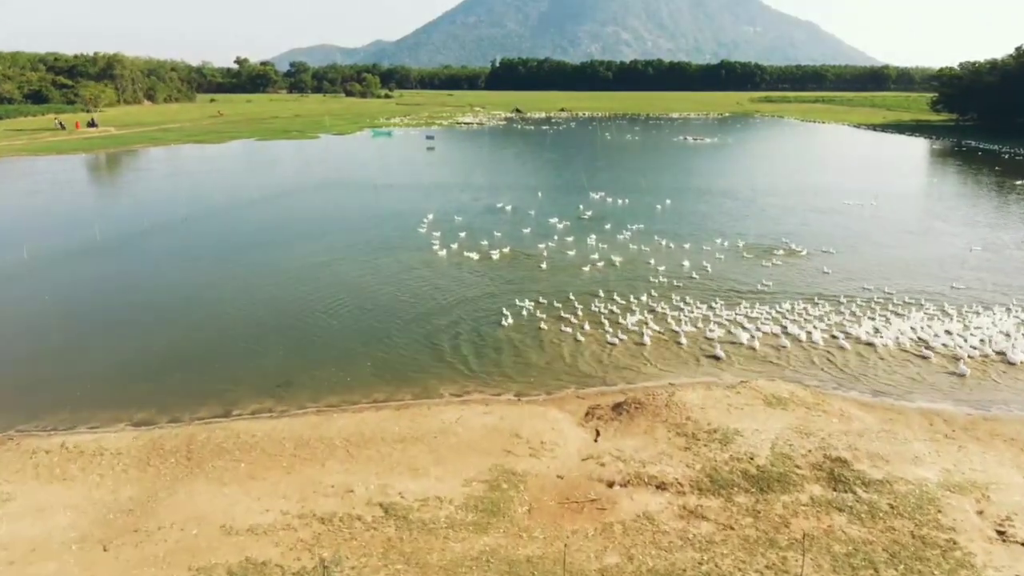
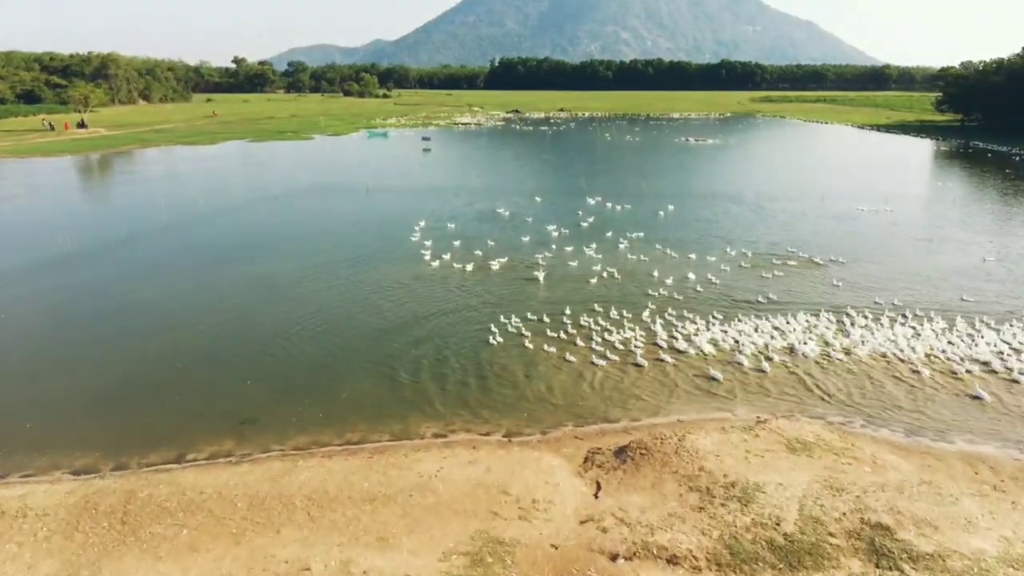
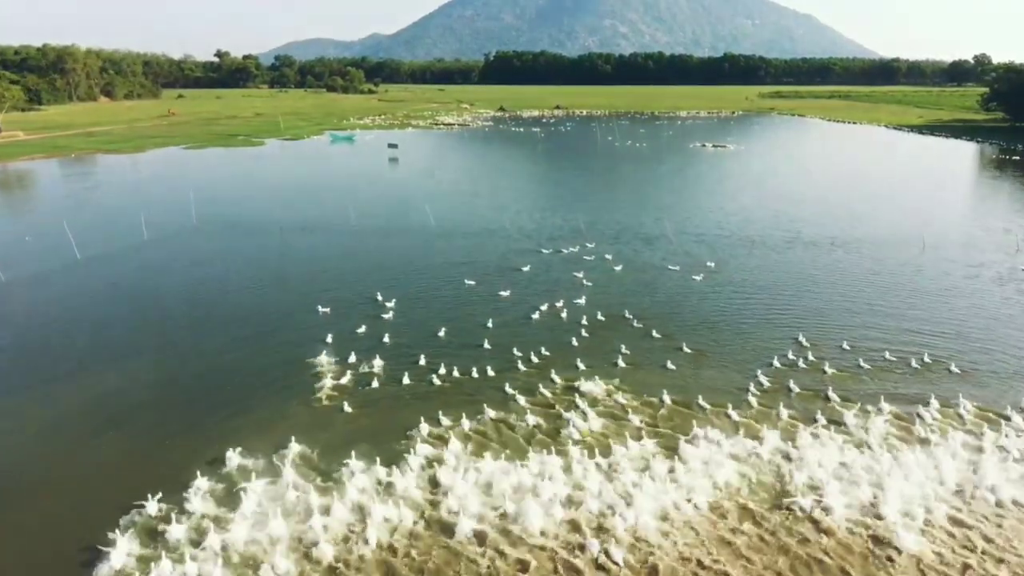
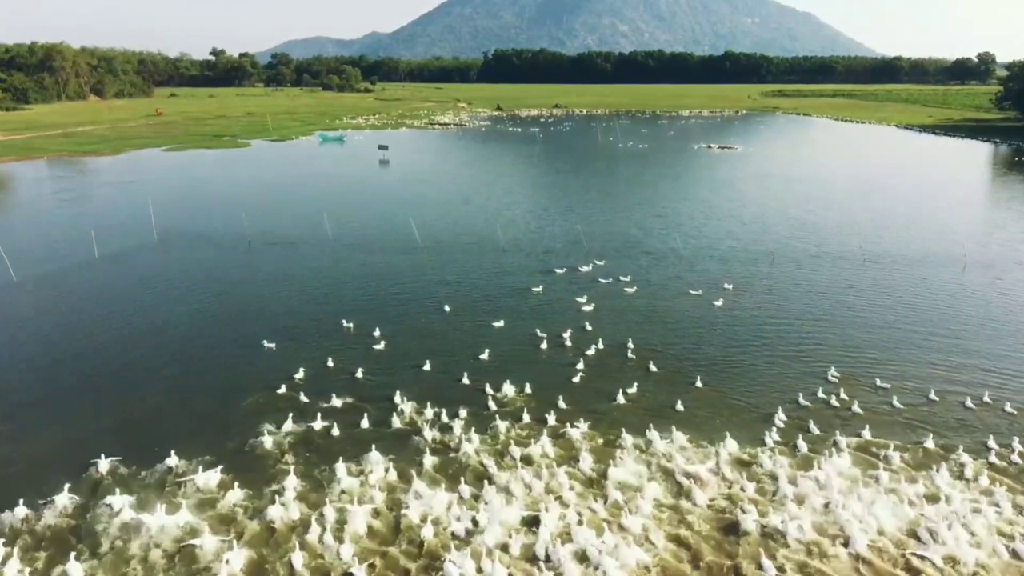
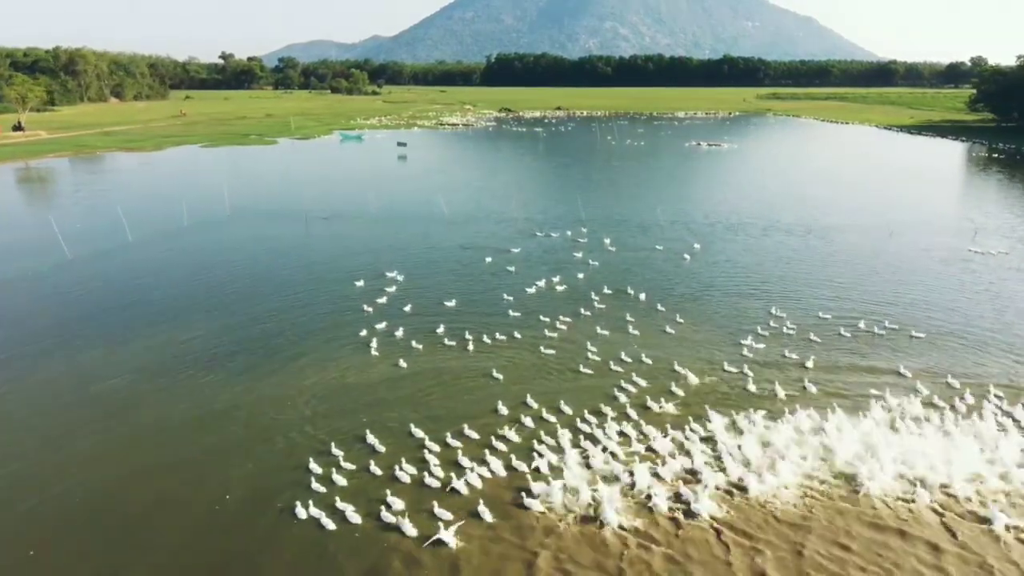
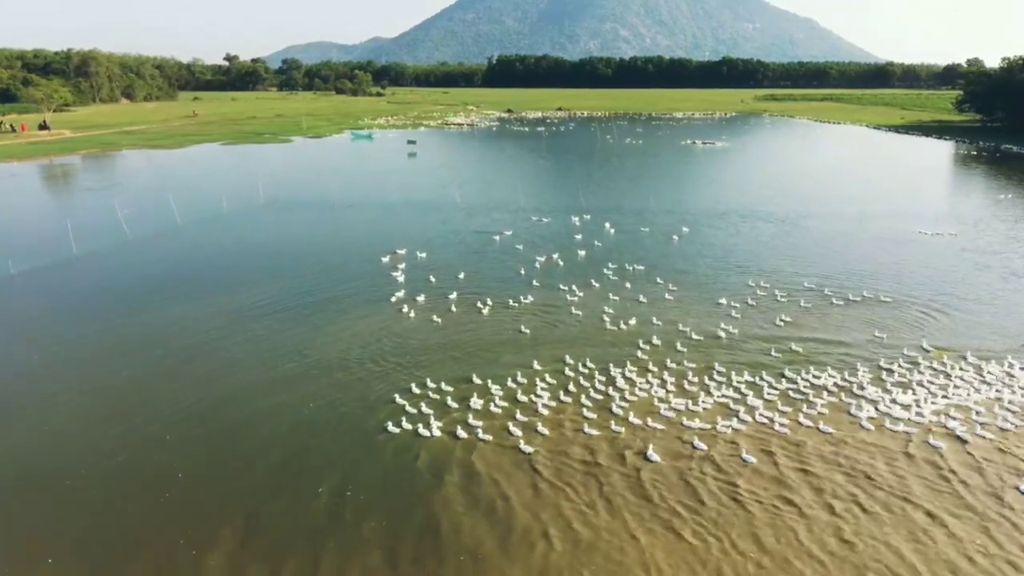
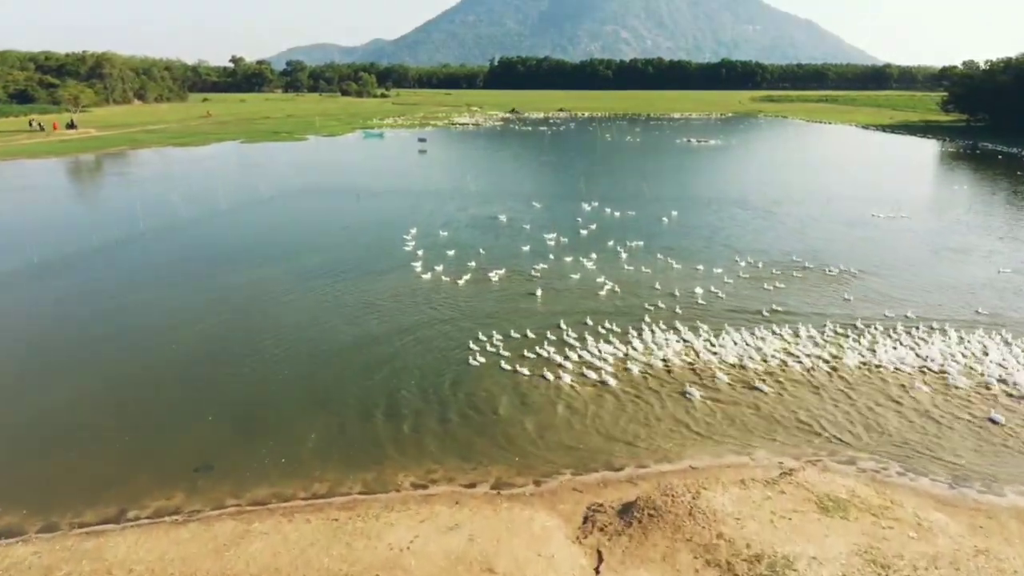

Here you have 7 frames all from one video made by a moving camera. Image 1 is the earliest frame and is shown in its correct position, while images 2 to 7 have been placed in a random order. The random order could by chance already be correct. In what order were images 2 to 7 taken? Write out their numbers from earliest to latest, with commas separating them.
2, 7, 6, 5, 3, 4
